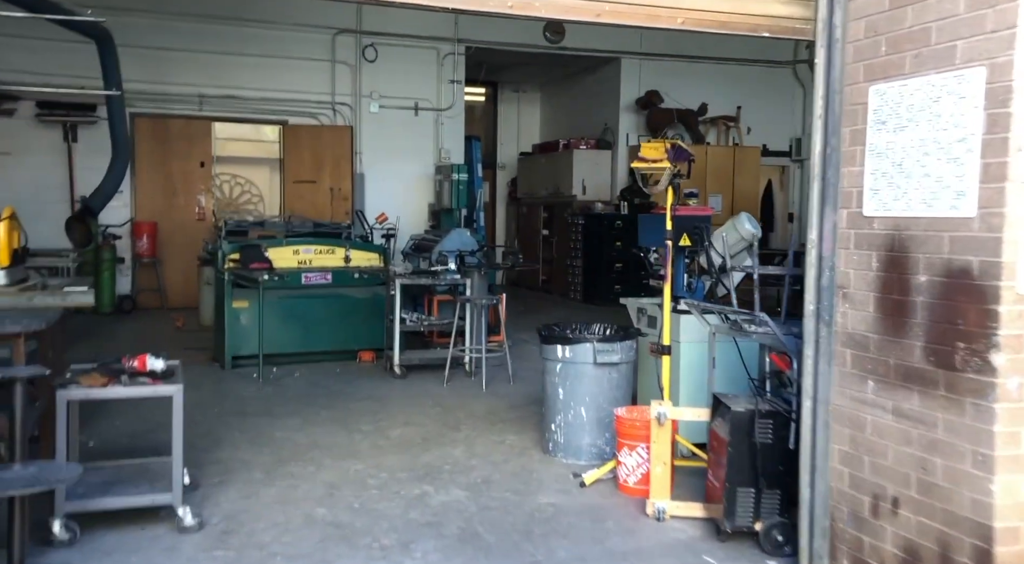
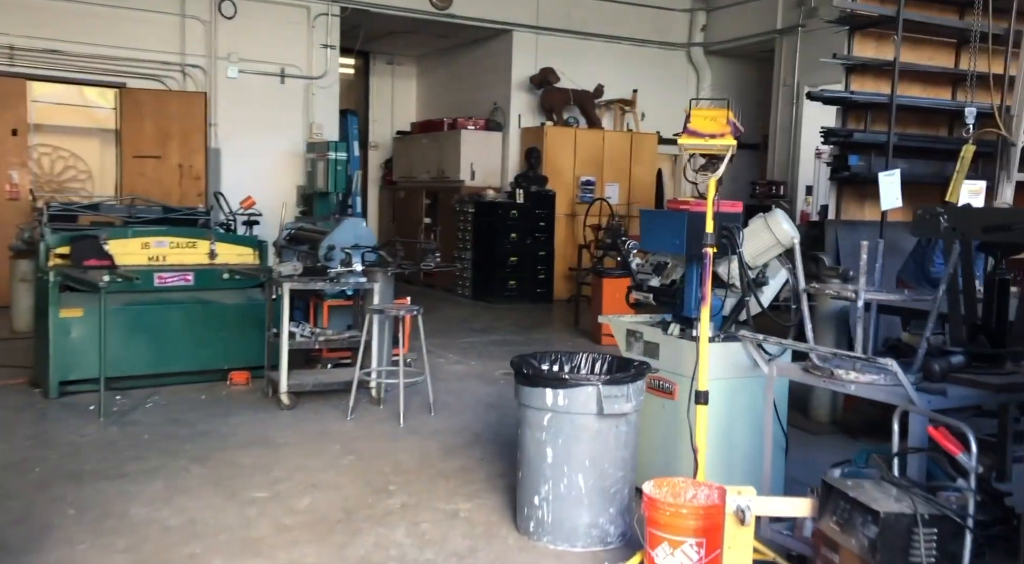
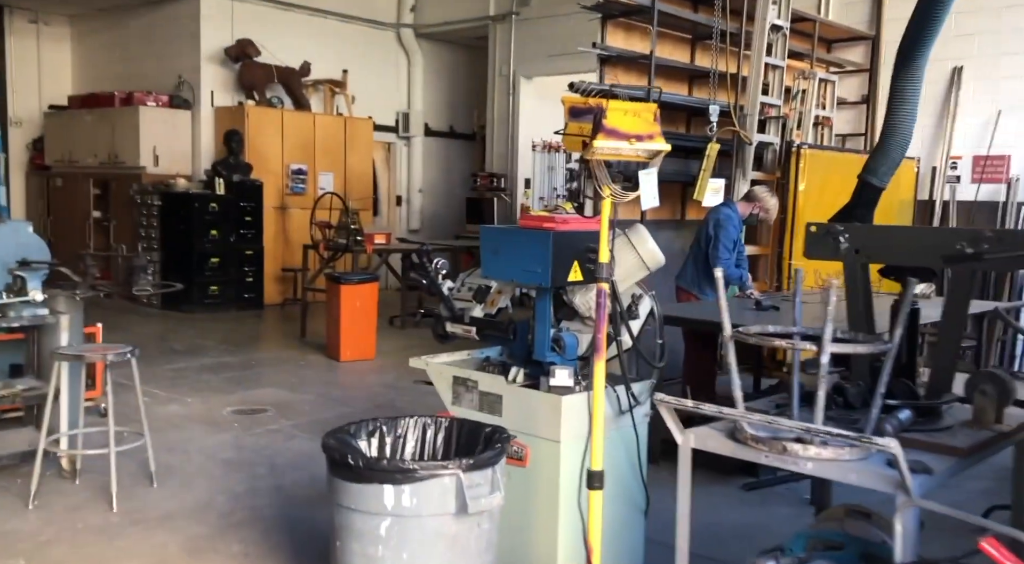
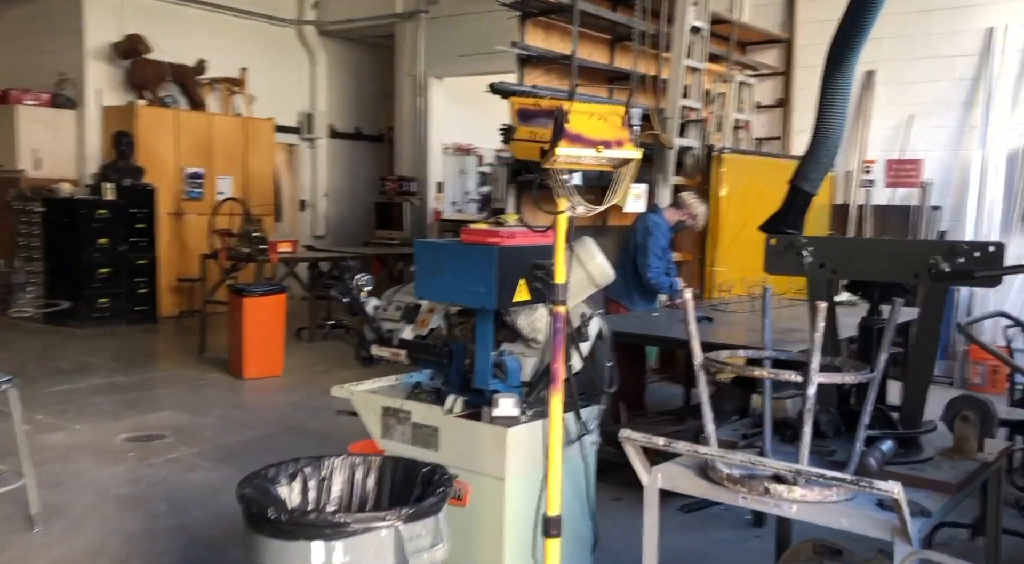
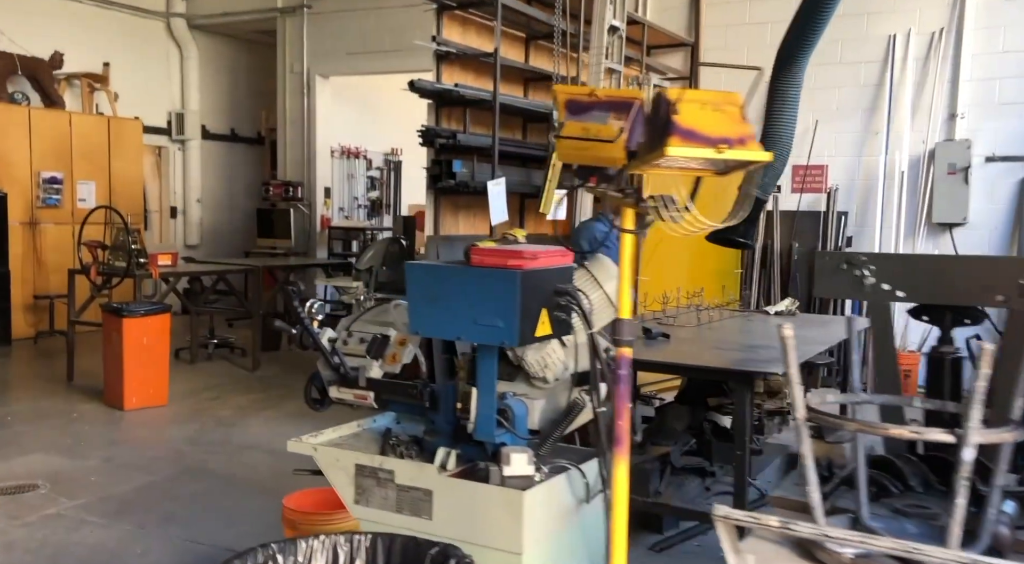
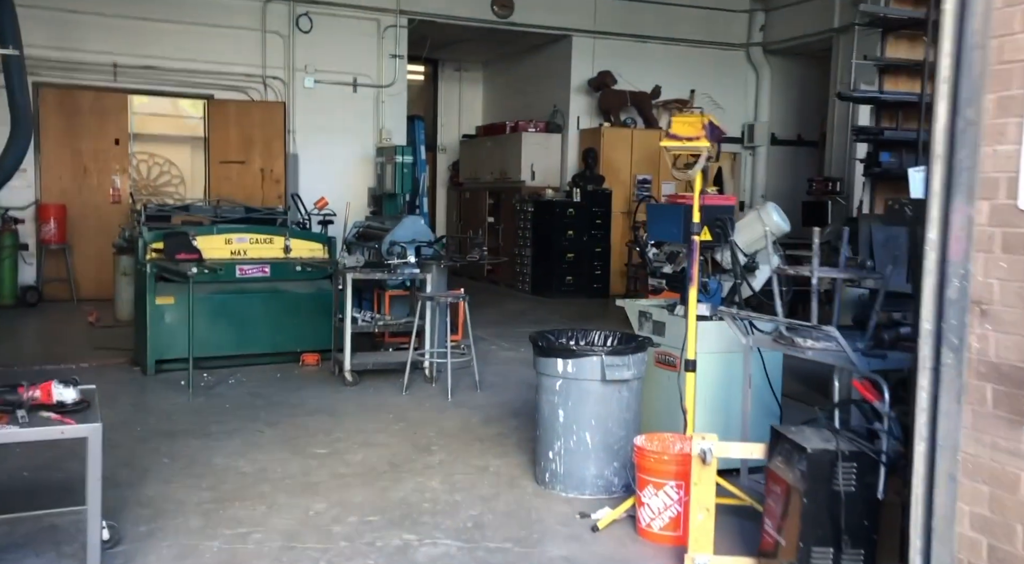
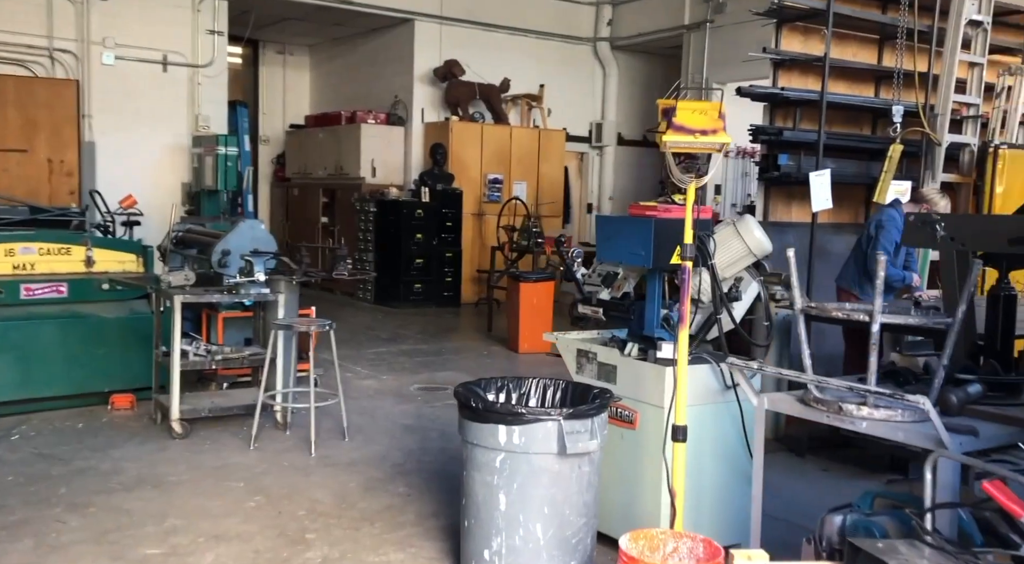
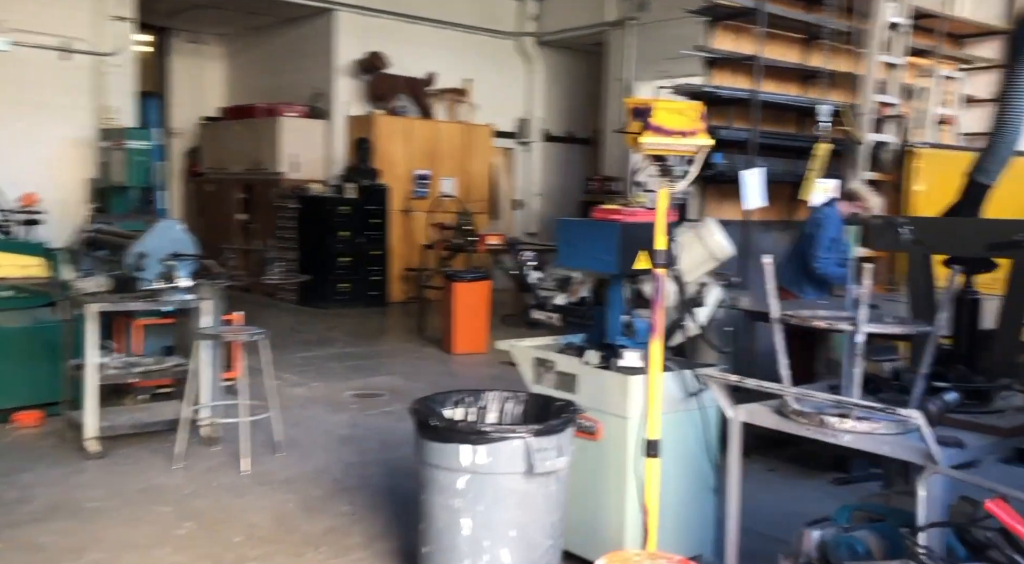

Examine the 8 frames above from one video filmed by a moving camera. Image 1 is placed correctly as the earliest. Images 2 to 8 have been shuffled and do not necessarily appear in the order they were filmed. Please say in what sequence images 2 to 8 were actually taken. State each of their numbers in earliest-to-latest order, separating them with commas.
6, 2, 7, 8, 3, 4, 5
